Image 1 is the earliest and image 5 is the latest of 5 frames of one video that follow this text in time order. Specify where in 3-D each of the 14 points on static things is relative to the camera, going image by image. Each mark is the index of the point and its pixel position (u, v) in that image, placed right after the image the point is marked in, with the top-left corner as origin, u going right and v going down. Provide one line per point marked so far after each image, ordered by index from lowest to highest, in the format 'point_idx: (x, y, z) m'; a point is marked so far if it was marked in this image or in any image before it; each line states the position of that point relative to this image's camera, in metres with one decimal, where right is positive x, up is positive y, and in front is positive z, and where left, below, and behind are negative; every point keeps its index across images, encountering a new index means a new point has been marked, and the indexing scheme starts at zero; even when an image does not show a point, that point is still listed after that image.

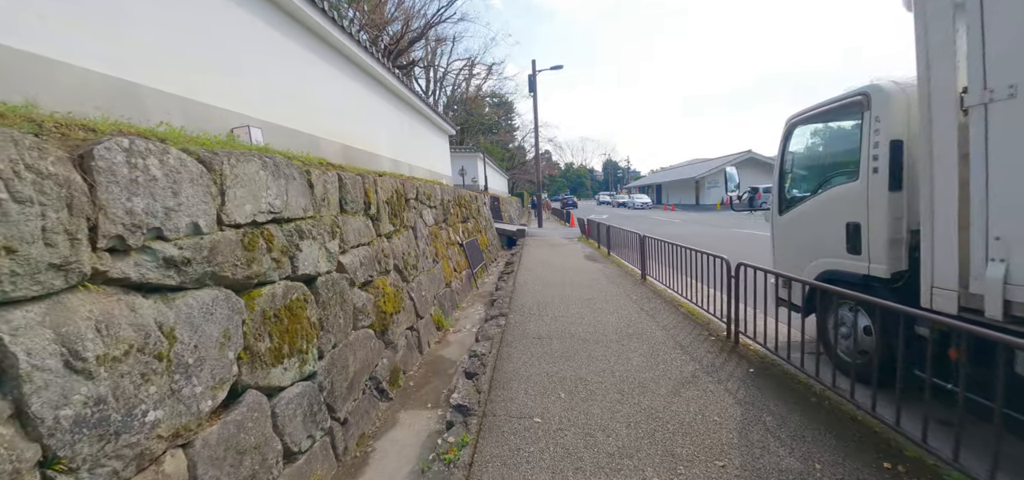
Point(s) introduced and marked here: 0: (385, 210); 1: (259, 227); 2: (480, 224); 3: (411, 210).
0: (-1.5, +0.4, +5.0) m
1: (-1.7, +0.1, +2.8) m
2: (-0.9, +0.5, +12.0) m
3: (-1.4, +0.4, +6.0) m
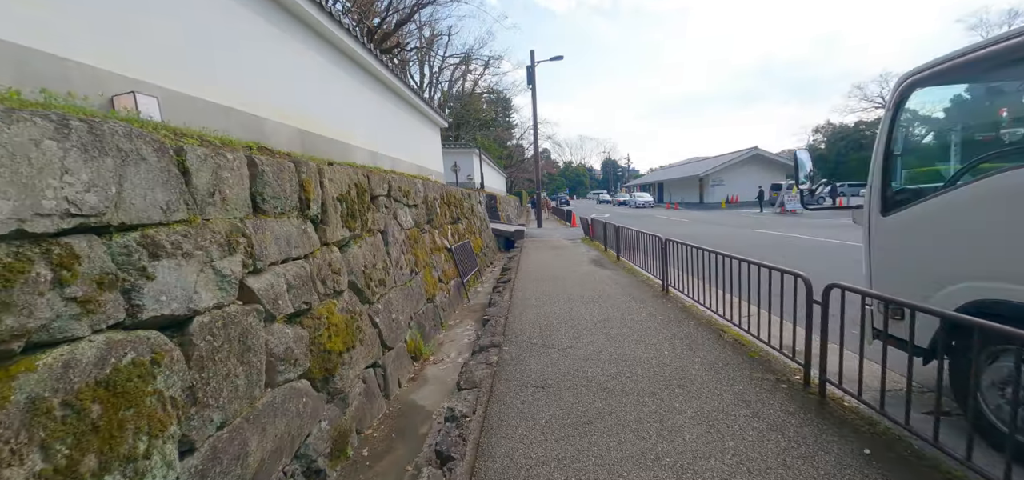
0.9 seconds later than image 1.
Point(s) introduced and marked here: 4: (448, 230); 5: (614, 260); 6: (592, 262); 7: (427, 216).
0: (-1.5, +0.3, +3.7) m
1: (-1.7, 0.0, +1.5) m
2: (-0.9, +0.4, +10.7) m
3: (-1.5, +0.3, +4.8) m
4: (-1.1, +0.2, +7.7) m
5: (+2.4, -0.4, +9.7) m
6: (+1.7, -0.4, +9.3) m
7: (-1.3, +0.4, +6.5) m
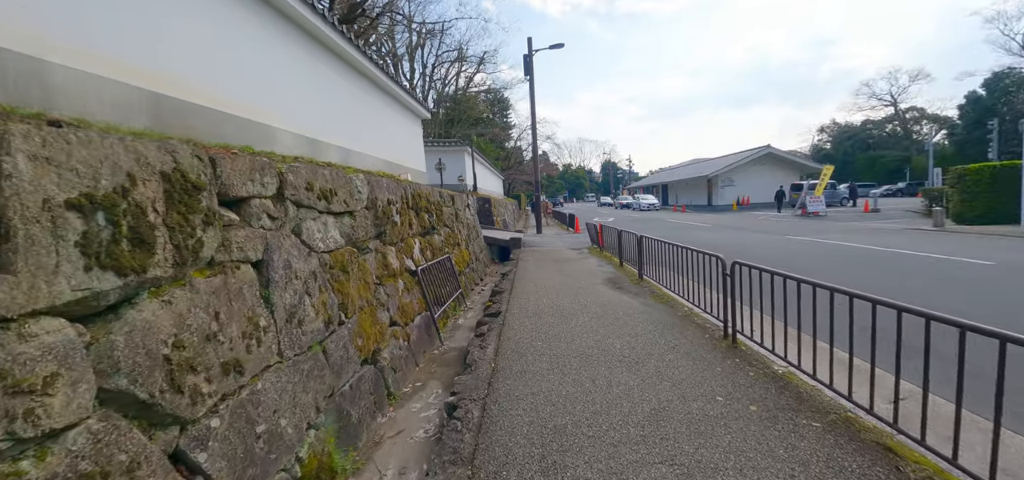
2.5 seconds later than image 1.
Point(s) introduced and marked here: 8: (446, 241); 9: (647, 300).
0: (-1.7, 0.0, +1.6) m
1: (-1.8, -0.2, -0.6) m
2: (-1.1, +0.1, +8.6) m
3: (-1.6, +0.1, +2.7) m
4: (-1.3, 0.0, +5.6) m
5: (+2.2, -0.7, +7.6) m
6: (+1.6, -0.7, +7.2) m
7: (-1.4, +0.1, +4.4) m
8: (-1.1, 0.0, +7.4) m
9: (+1.8, -0.8, +5.8) m
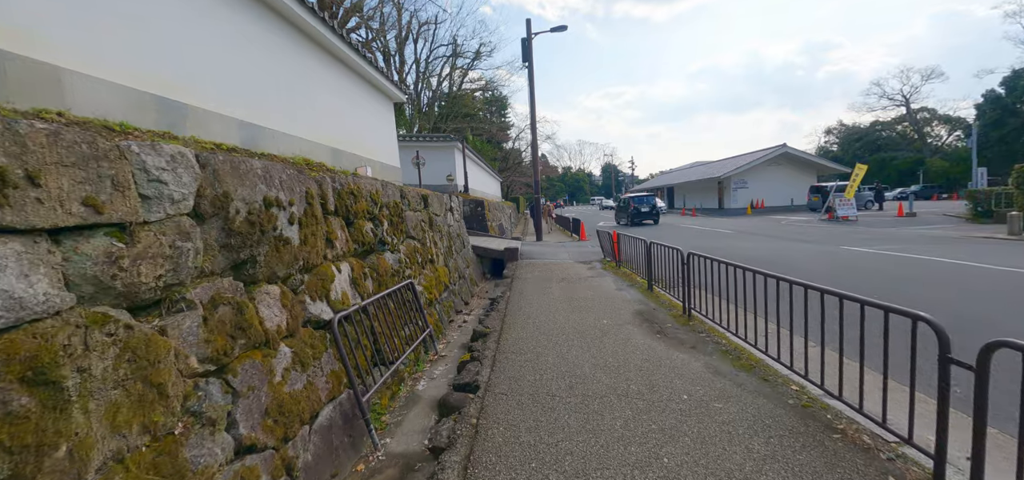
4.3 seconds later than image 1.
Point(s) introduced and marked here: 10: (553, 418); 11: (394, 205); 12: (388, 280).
0: (-1.8, -0.1, -0.5) m
1: (-2.0, -0.4, -2.7) m
2: (-1.2, -0.1, +6.5) m
3: (-1.7, -0.1, +0.5) m
4: (-1.4, -0.3, +3.5) m
5: (+2.1, -0.9, +5.4) m
6: (+1.5, -0.9, +5.0) m
7: (-1.5, -0.1, +2.3) m
8: (-1.2, -0.2, +5.2) m
9: (+1.7, -1.0, +3.6) m
10: (+0.3, -1.2, +2.8) m
11: (-1.4, +0.4, +5.0) m
12: (-1.2, -0.4, +4.2) m
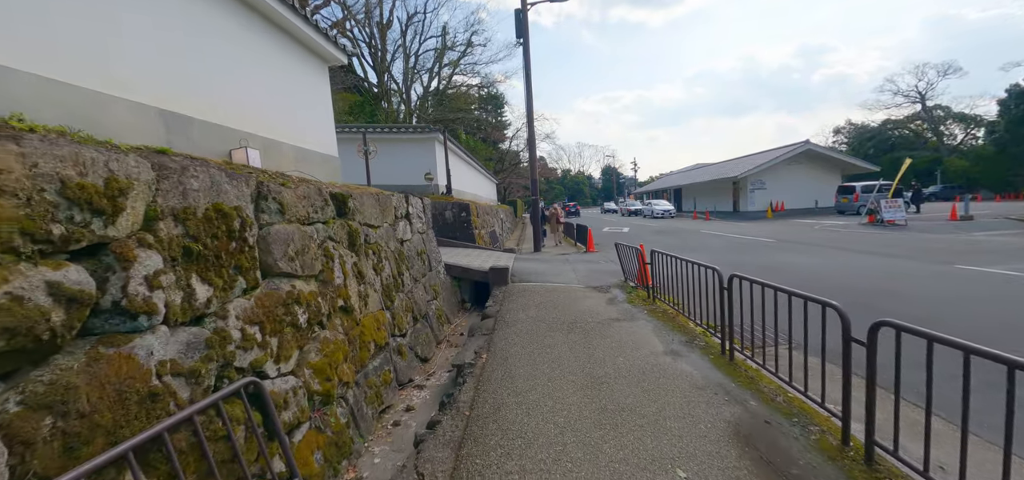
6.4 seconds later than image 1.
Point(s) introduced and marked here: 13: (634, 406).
0: (-2.0, -0.4, -3.1) m
1: (-2.1, -0.6, -5.3) m
2: (-1.4, -0.4, +3.9) m
3: (-1.9, -0.3, -2.1) m
4: (-1.6, -0.5, +0.9) m
5: (+1.9, -1.1, +2.8) m
6: (+1.3, -1.1, +2.4) m
7: (-1.7, -0.3, -0.3) m
8: (-1.5, -0.5, +2.6) m
9: (+1.5, -1.3, +1.1) m
10: (+0.1, -1.4, +0.2) m
11: (-1.6, +0.1, +2.4) m
12: (-1.4, -0.7, +1.7) m
13: (+0.7, -1.2, +3.0) m
